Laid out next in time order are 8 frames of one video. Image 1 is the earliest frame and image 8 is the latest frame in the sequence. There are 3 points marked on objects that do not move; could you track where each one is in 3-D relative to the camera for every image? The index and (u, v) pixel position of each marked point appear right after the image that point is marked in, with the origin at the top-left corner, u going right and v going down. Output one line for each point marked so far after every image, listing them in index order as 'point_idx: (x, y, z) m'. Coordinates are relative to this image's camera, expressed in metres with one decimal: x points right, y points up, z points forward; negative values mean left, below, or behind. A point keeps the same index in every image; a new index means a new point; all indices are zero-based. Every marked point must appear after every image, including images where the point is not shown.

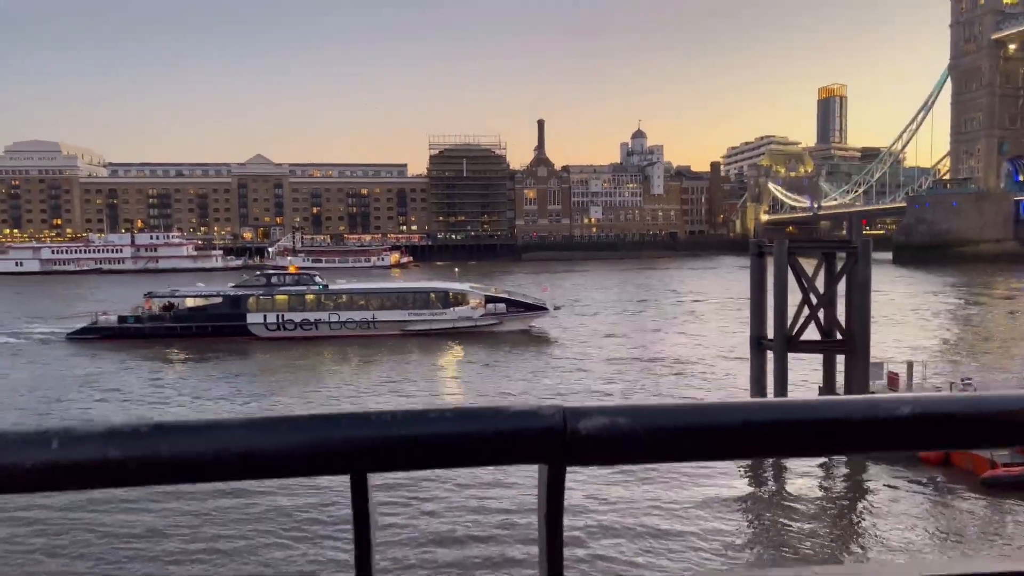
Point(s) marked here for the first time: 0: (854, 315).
0: (+7.2, -0.4, +17.0) m
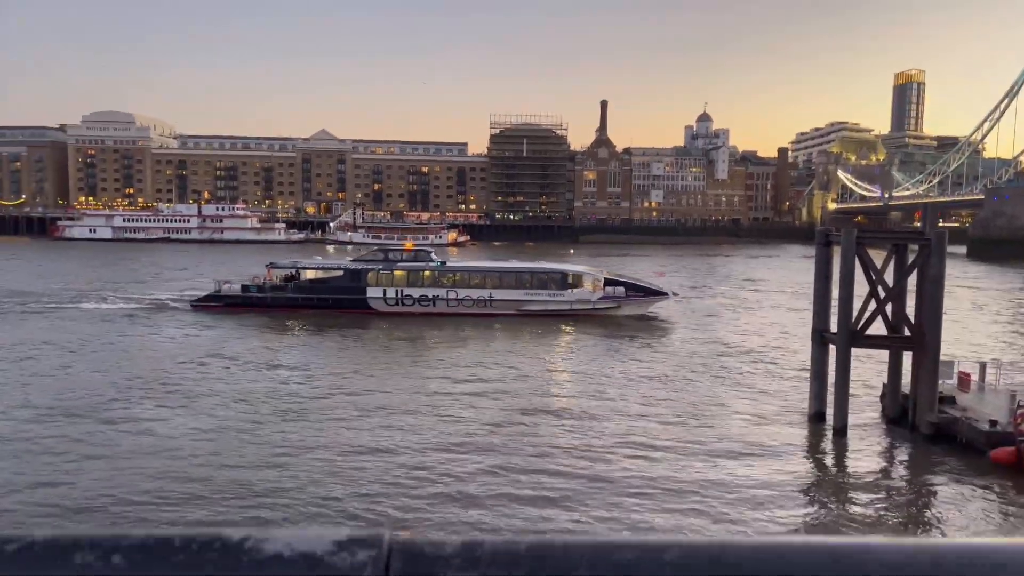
0: (+8.1, -0.3, +15.8) m
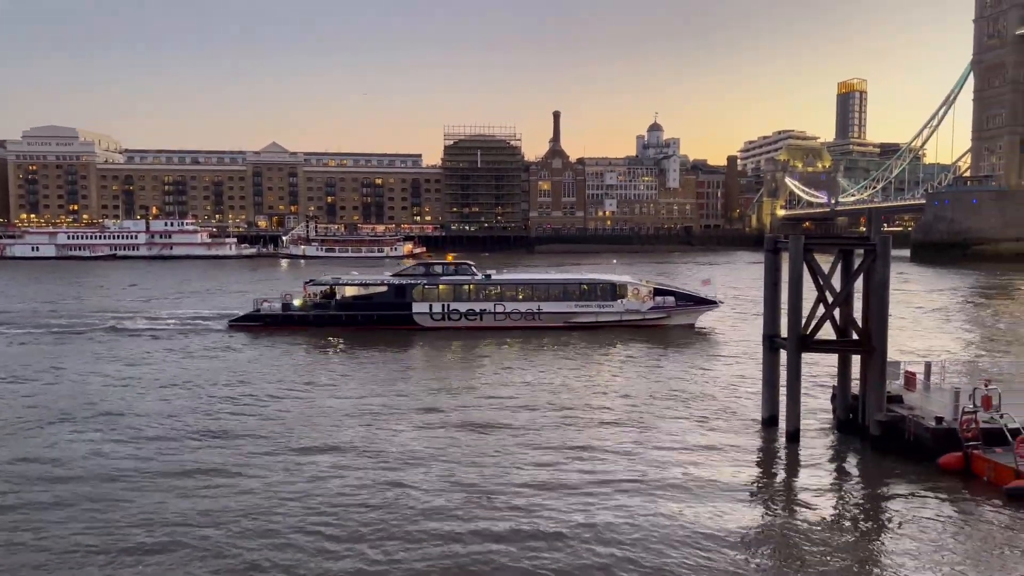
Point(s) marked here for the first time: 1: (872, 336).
0: (+7.3, -0.5, +16.3) m
1: (+7.4, -0.9, +16.9) m
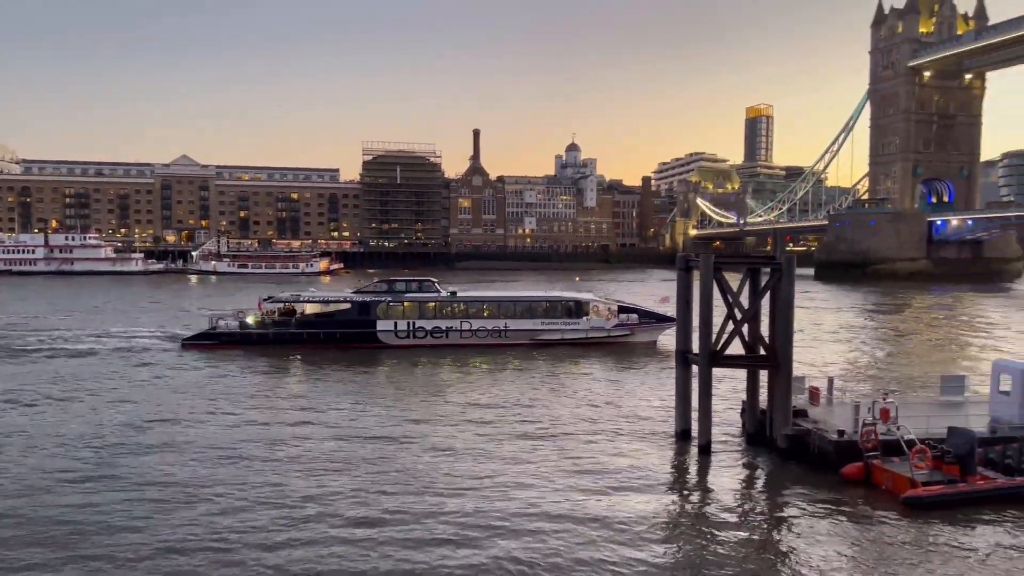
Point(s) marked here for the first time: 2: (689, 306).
0: (+5.9, -1.1, +16.7) m
1: (+6.0, -1.5, +17.4) m
2: (+4.2, -0.5, +18.2) m
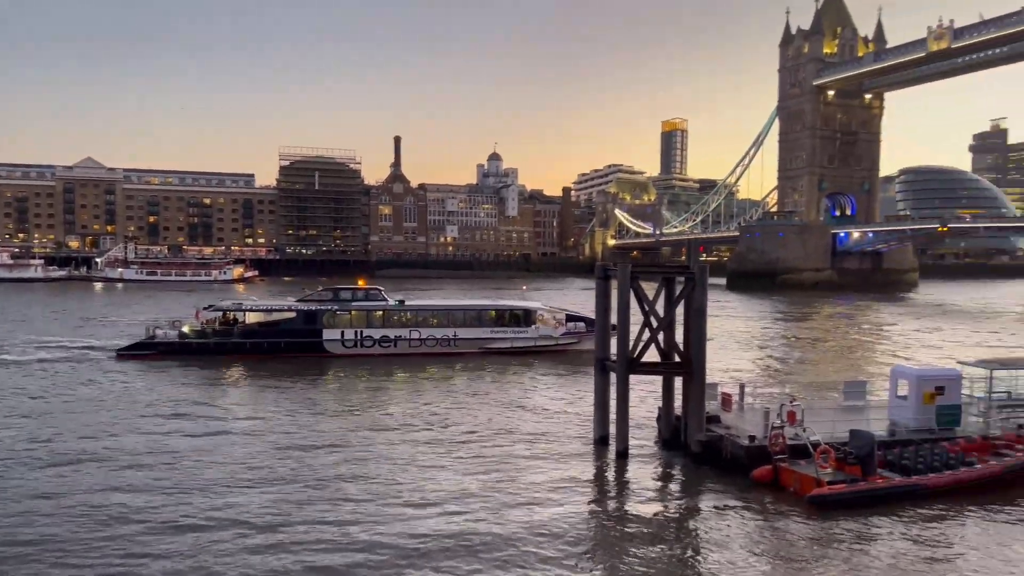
0: (+5.2, -1.3, +17.0) m
1: (+5.2, -1.7, +17.7) m
2: (+3.3, -0.7, +18.3) m
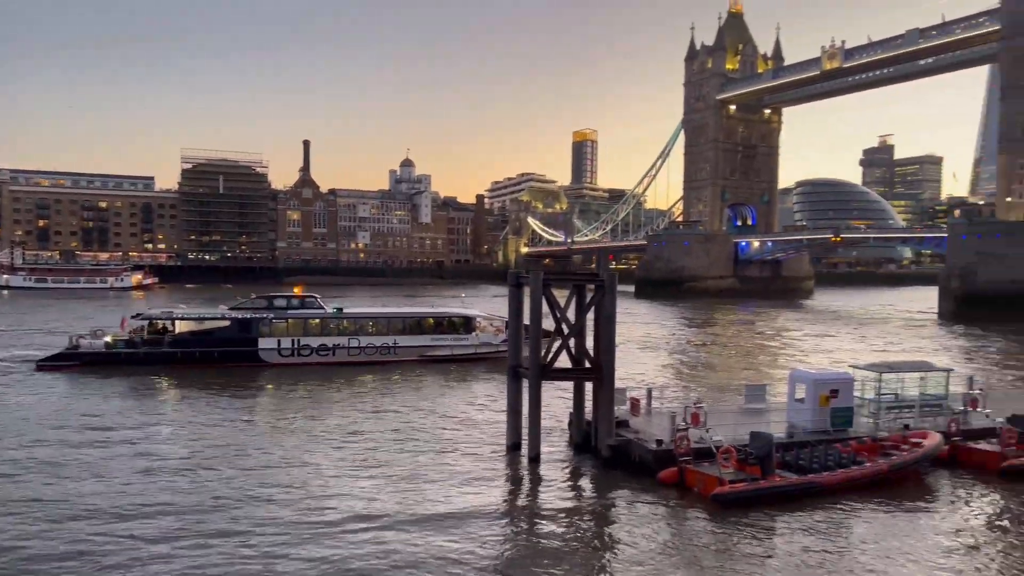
0: (+3.9, -1.2, +17.6) m
1: (+3.8, -1.6, +18.2) m
2: (+1.9, -0.7, +18.7) m
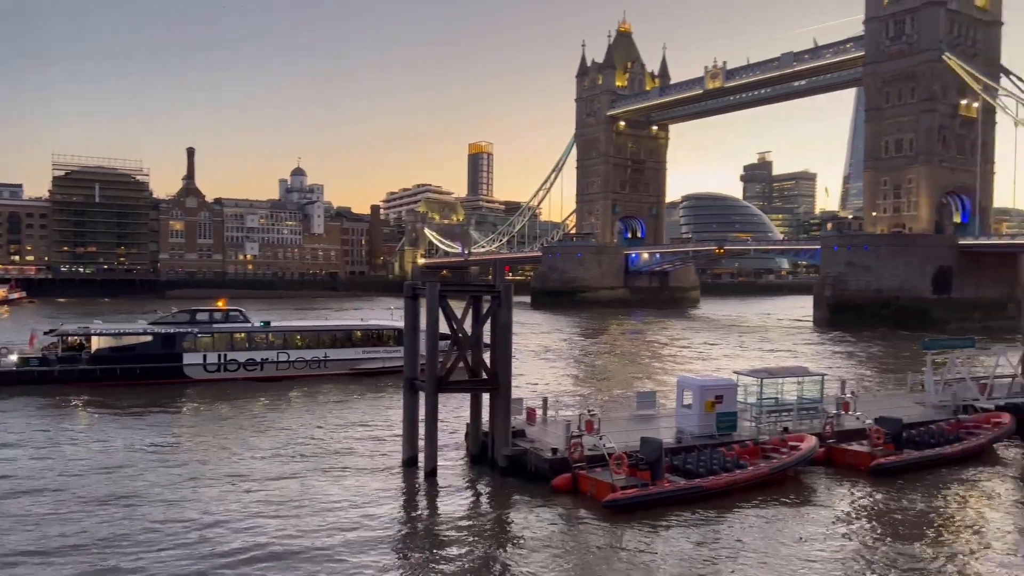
0: (+2.0, -1.4, +18.2) m
1: (+1.8, -1.8, +18.8) m
2: (-0.1, -0.9, +19.0) m
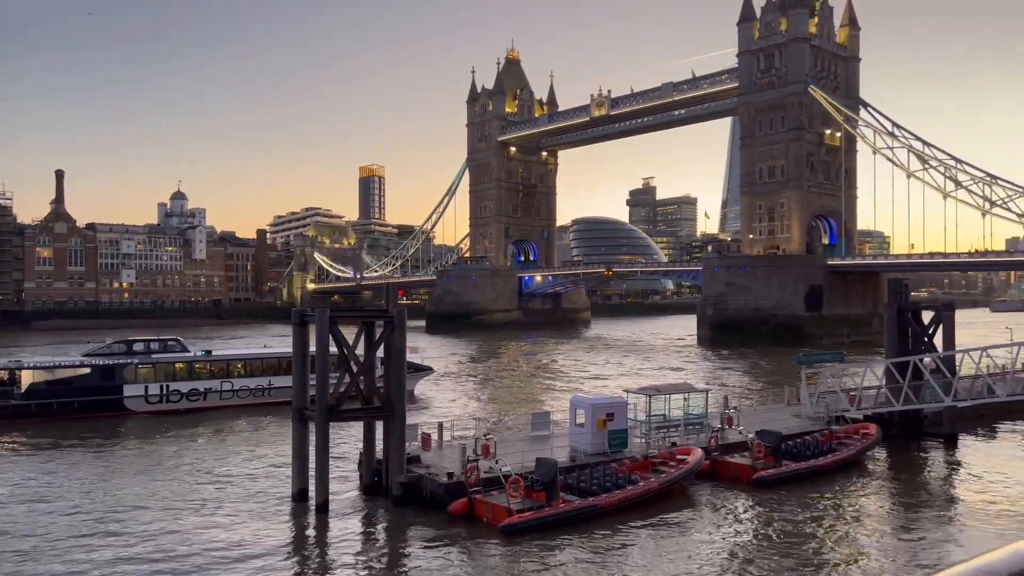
0: (-0.3, -1.8, +18.5) m
1: (-0.5, -2.3, +19.1) m
2: (-2.5, -1.4, +19.0) m
